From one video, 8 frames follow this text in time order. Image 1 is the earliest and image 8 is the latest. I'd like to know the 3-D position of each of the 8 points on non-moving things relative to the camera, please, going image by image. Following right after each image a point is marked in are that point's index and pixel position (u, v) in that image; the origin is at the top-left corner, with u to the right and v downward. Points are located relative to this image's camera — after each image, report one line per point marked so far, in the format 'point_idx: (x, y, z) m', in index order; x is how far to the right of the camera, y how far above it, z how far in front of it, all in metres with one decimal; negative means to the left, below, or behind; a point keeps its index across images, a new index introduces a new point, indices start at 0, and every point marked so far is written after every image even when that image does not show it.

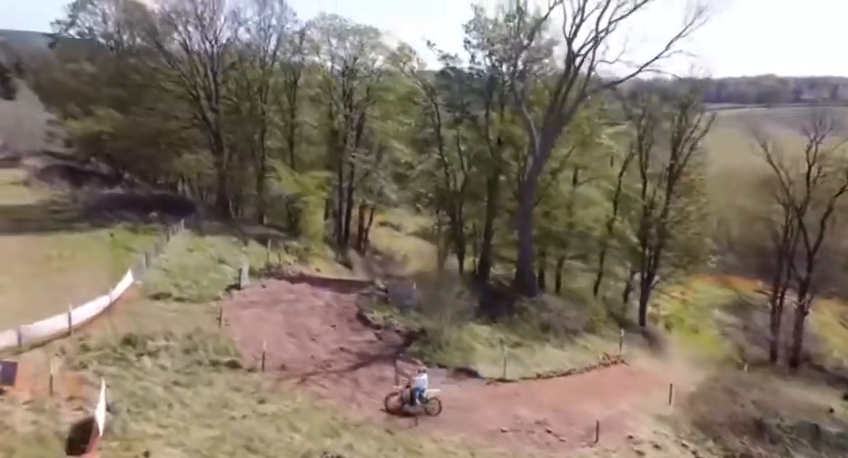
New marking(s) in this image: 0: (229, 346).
0: (-5.6, -3.3, +17.9) m
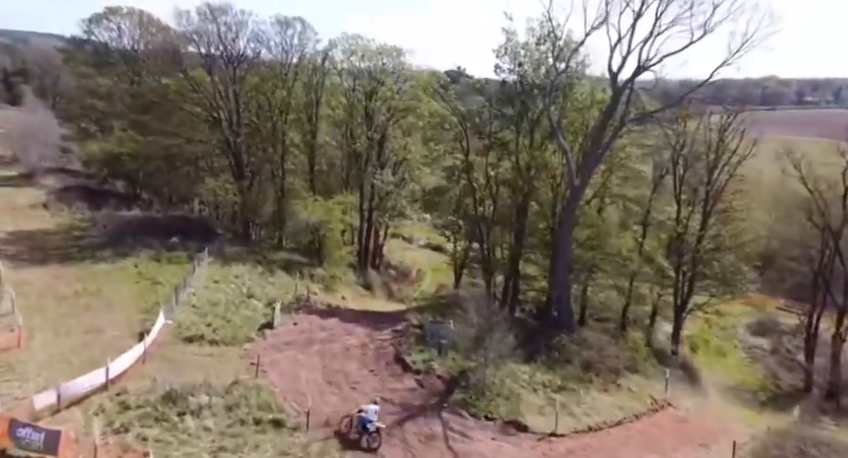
0: (-4.2, -4.7, +17.3) m
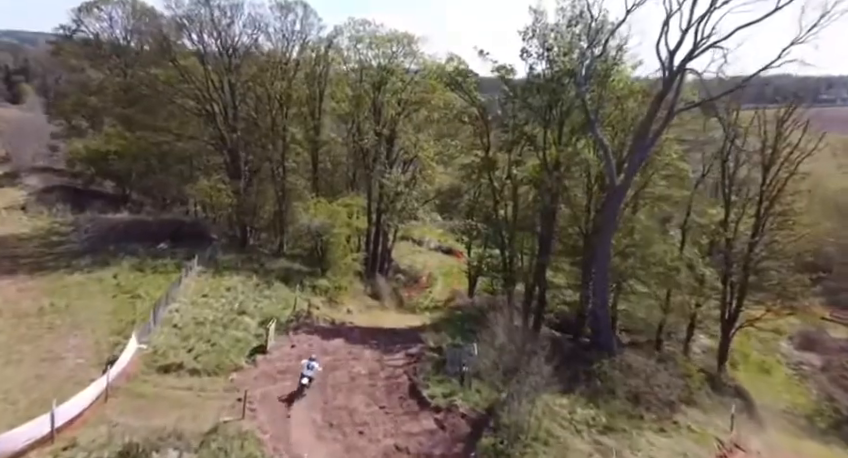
0: (-3.7, -4.9, +13.8) m
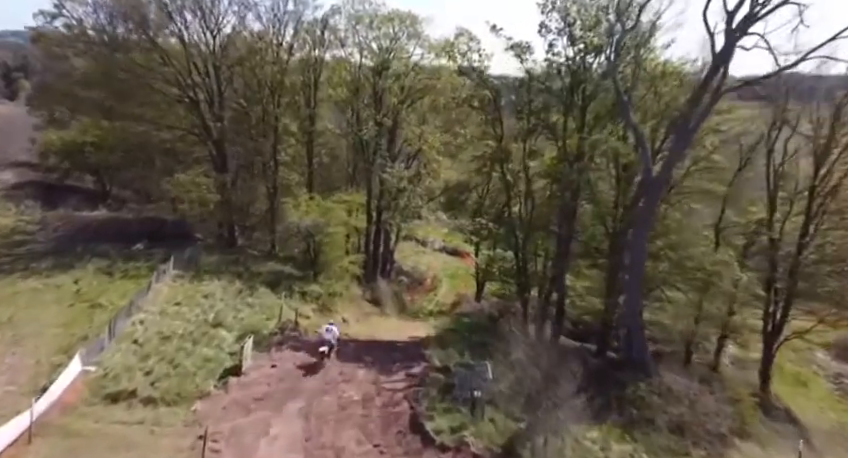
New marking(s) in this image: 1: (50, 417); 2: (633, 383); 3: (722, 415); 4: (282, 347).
0: (-3.6, -4.9, +10.7) m
1: (-8.0, -4.0, +13.6) m
2: (+6.2, -4.6, +18.7) m
3: (+8.5, -5.3, +17.8) m
4: (-4.5, -3.7, +19.6) m
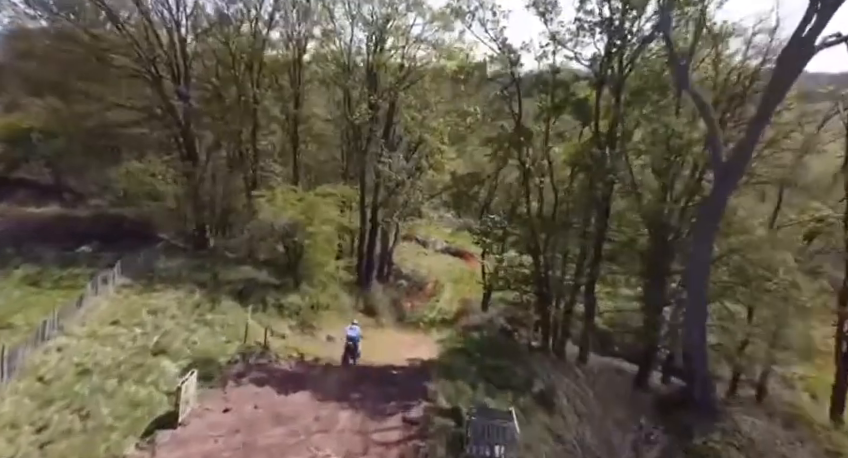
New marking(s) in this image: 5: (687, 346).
0: (-3.6, -4.9, +6.2) m
1: (-8.0, -4.0, +9.1) m
2: (+6.3, -4.6, +14.2) m
3: (+8.5, -5.3, +13.4) m
4: (-4.4, -3.7, +15.2) m
5: (+6.7, -3.1, +16.1) m
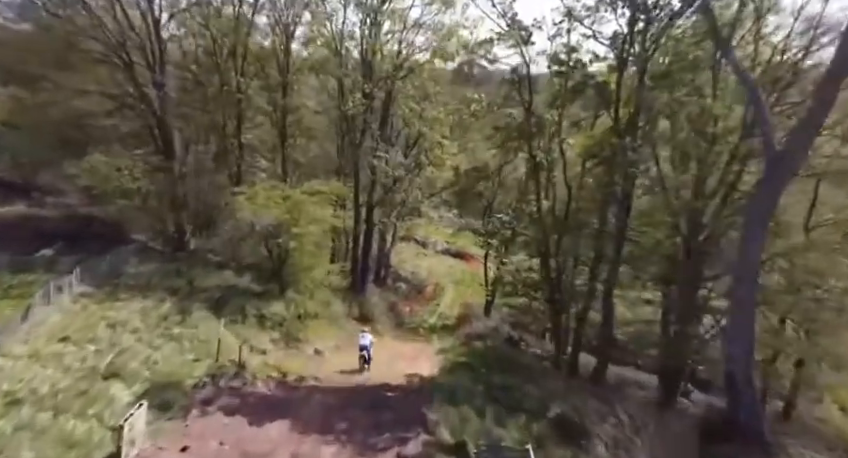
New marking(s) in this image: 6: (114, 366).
0: (-3.6, -4.9, +3.9) m
1: (-8.0, -4.0, +6.8) m
2: (+6.2, -4.6, +11.9) m
3: (+8.5, -5.3, +11.1) m
4: (-4.4, -3.7, +12.8) m
5: (+6.7, -3.1, +13.8) m
6: (-6.6, -2.9, +13.4) m
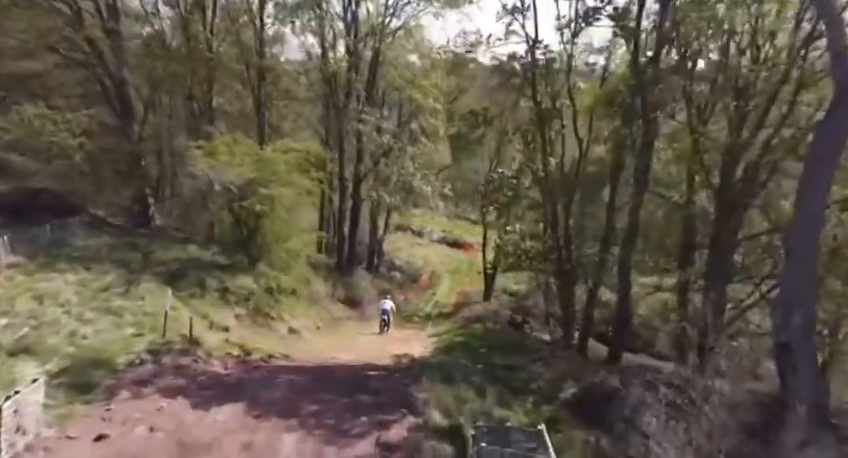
0: (-3.7, -3.8, +1.3) m
1: (-8.1, -3.0, +4.2) m
2: (+6.1, -3.4, +9.4) m
3: (+8.3, -4.1, +8.5) m
4: (-4.6, -2.7, +10.3) m
5: (+6.5, -1.9, +11.3) m
6: (-6.8, -1.9, +10.9) m
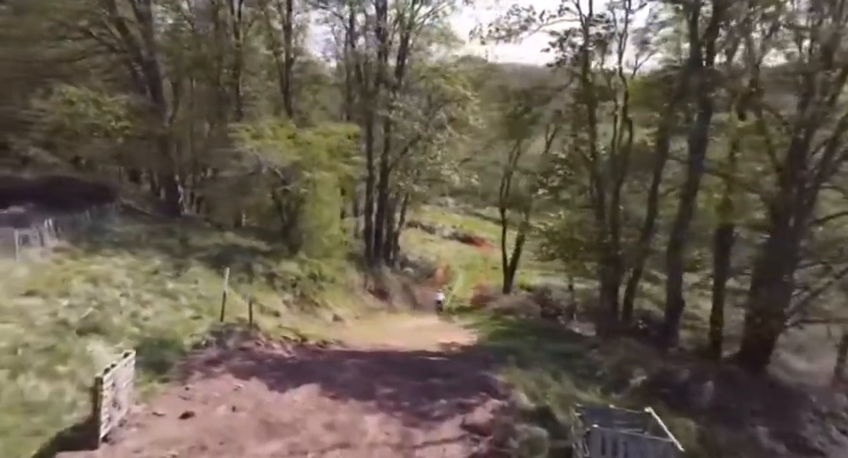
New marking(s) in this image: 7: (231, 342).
0: (-2.4, -3.5, +1.1) m
1: (-6.8, -2.6, +3.9) m
2: (+7.3, -3.0, +9.2) m
3: (+9.6, -3.7, +8.4) m
4: (-3.3, -2.3, +10.0) m
5: (+7.7, -1.5, +11.1) m
6: (-5.6, -1.5, +10.6) m
7: (-3.5, -2.1, +11.5) m
